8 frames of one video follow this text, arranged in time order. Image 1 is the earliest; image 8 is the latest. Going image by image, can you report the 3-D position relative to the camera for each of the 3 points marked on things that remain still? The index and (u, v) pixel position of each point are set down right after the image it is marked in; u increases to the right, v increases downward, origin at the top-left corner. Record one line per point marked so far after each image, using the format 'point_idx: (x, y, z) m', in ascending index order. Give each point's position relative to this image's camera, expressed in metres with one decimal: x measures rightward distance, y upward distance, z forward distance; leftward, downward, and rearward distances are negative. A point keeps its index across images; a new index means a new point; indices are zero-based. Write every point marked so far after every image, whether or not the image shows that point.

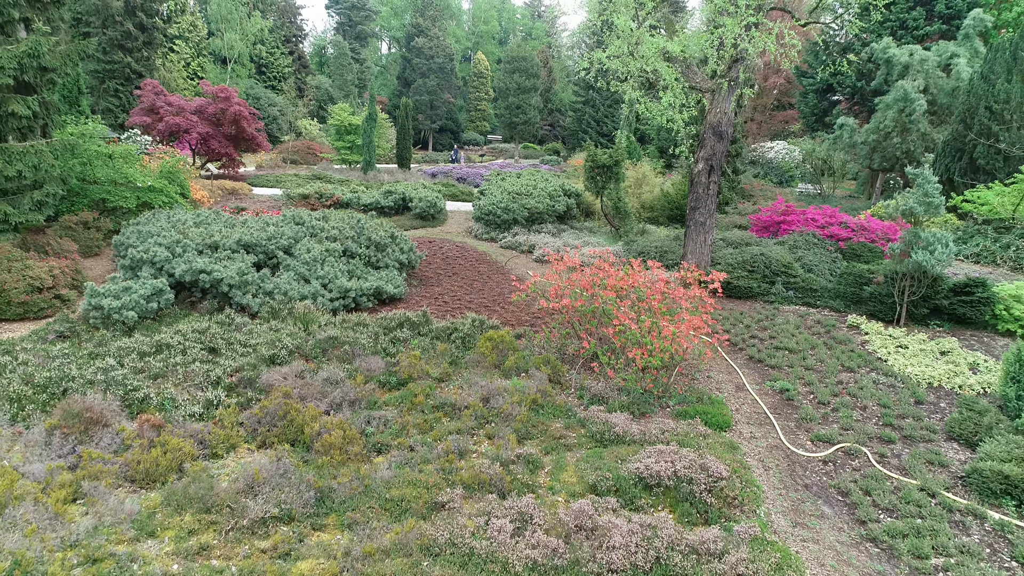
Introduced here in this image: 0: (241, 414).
0: (-2.5, -1.1, +4.7) m
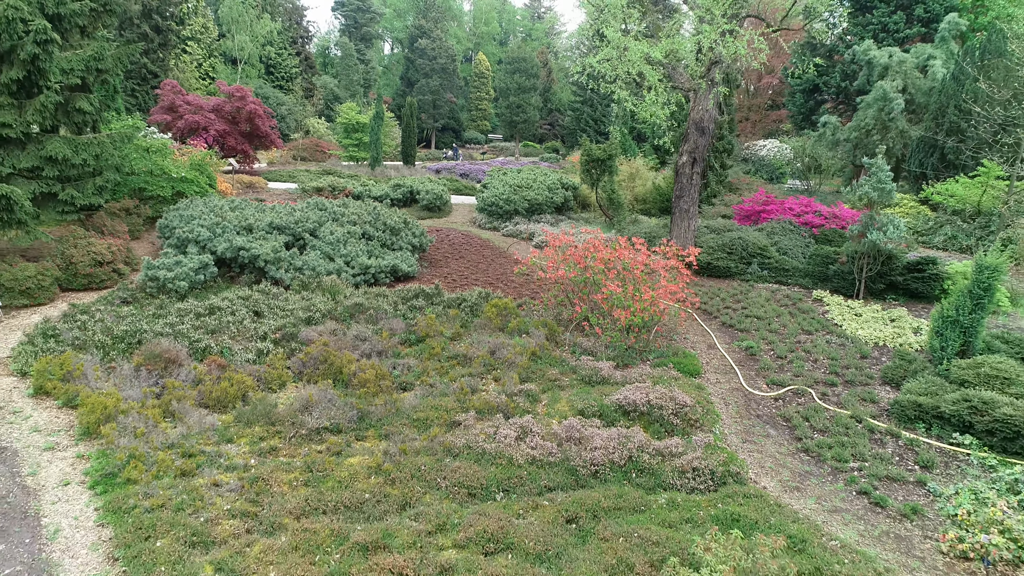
0: (-2.4, -0.8, +5.7) m
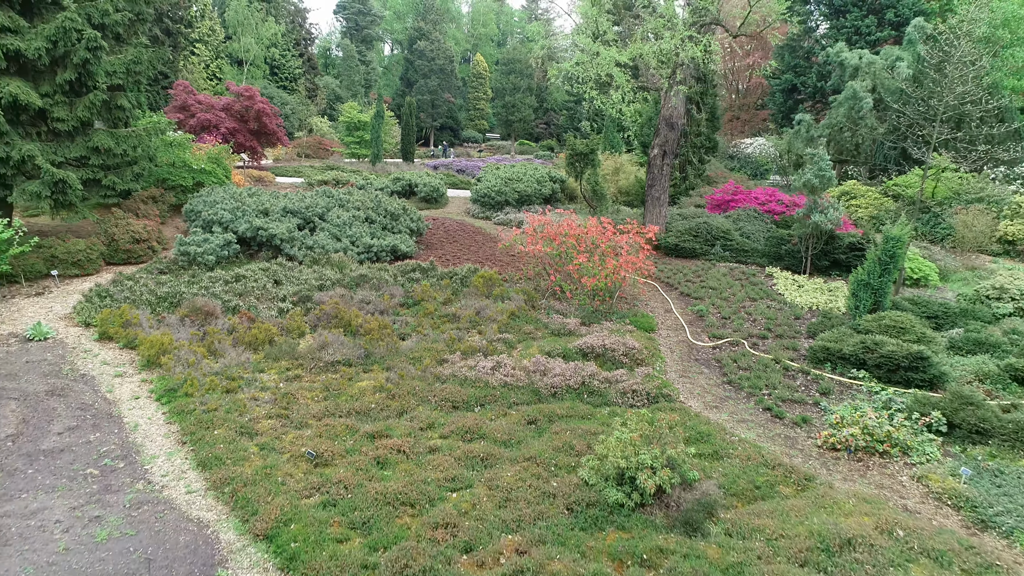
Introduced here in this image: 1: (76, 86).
0: (-2.7, -0.3, +6.7) m
1: (-6.8, +3.2, +8.1) m
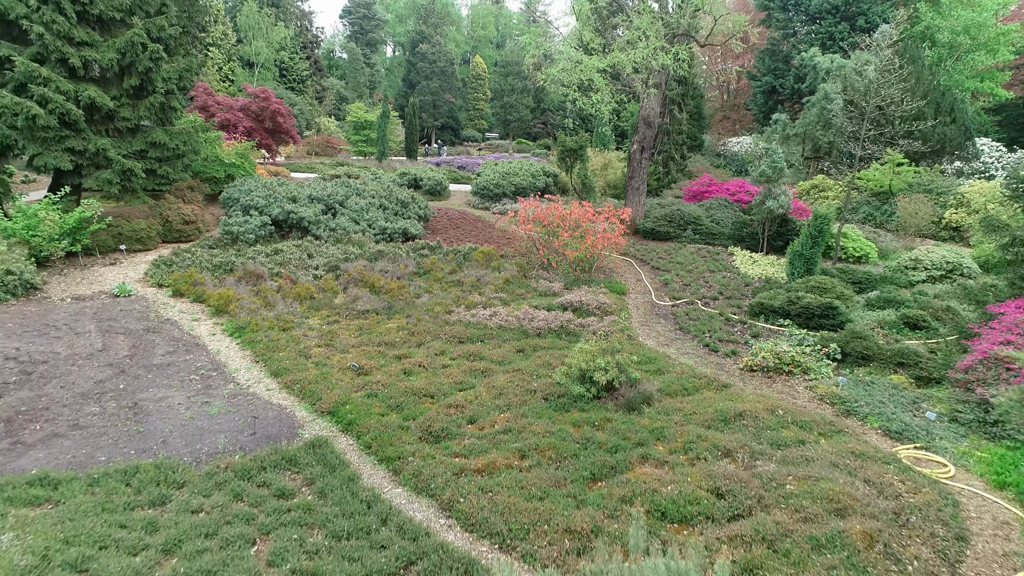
0: (-2.8, +0.2, +8.2) m
1: (-6.9, +3.6, +9.5) m
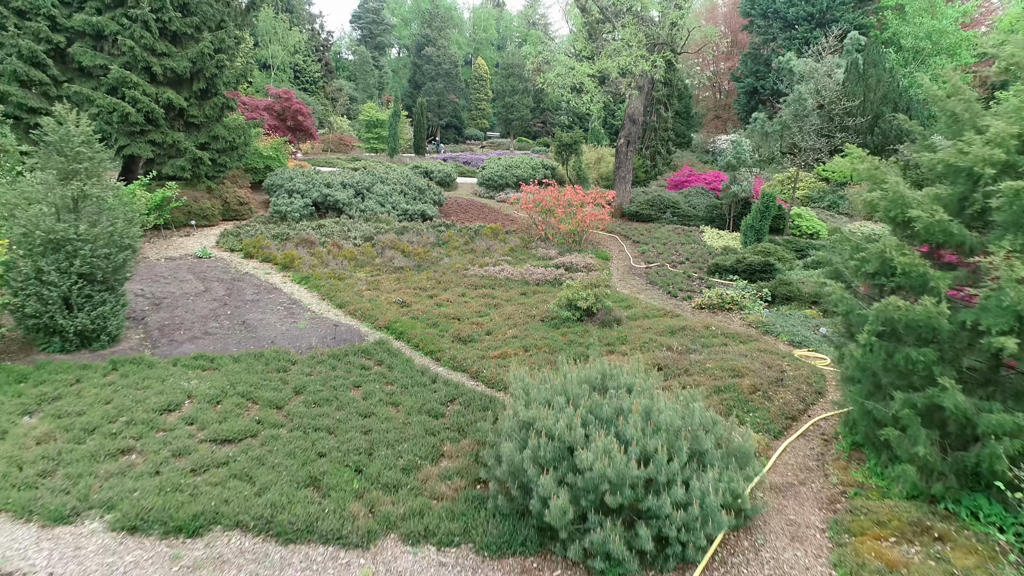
0: (-2.7, +0.8, +10.0) m
1: (-6.8, +4.3, +11.3) m
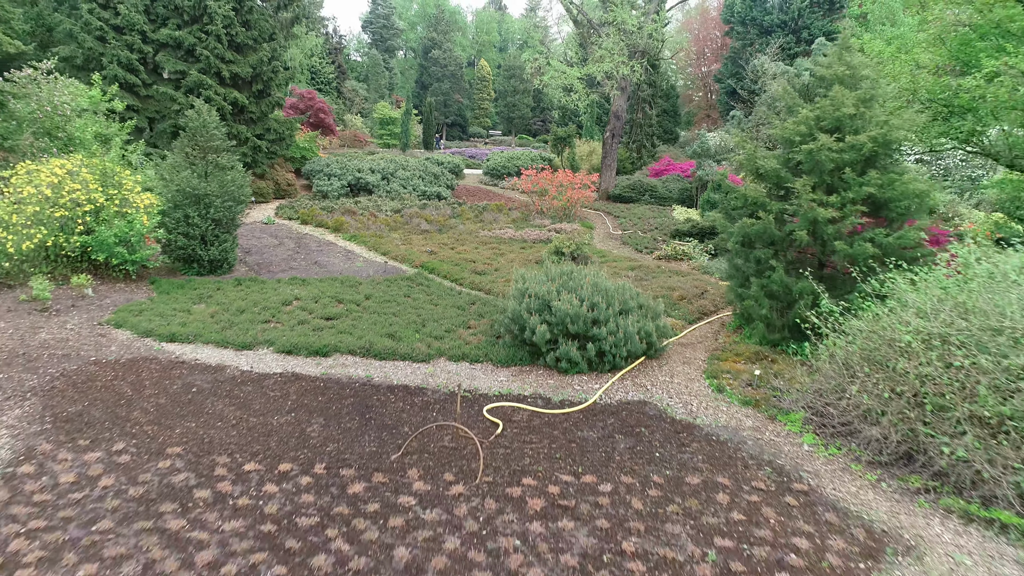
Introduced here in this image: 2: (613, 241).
0: (-2.6, +1.7, +12.4) m
1: (-6.8, +5.2, +13.7) m
2: (+2.3, +1.1, +11.7) m
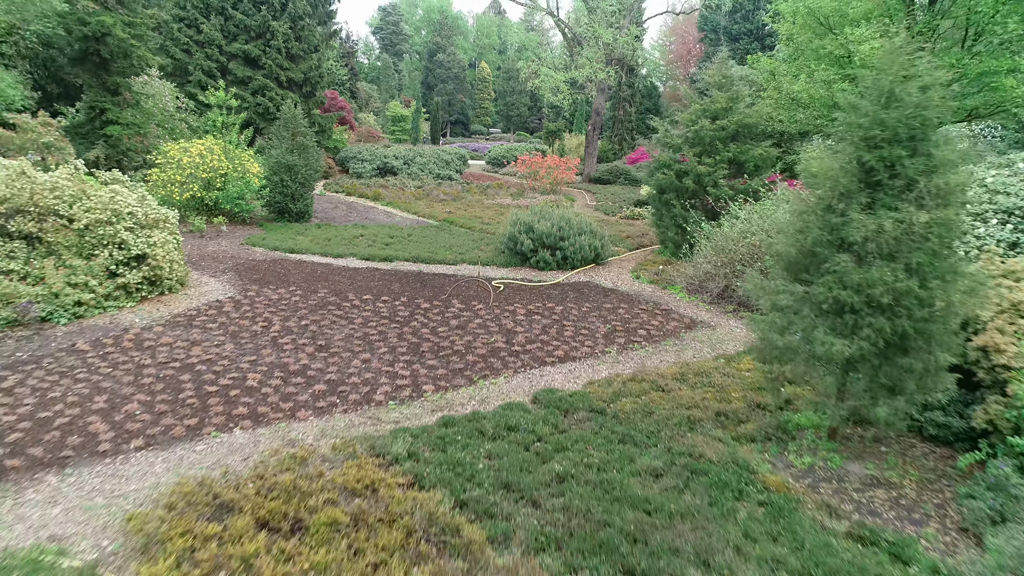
0: (-2.7, +3.0, +15.7) m
1: (-6.8, +6.4, +17.1) m
2: (+2.2, +2.3, +15.0) m
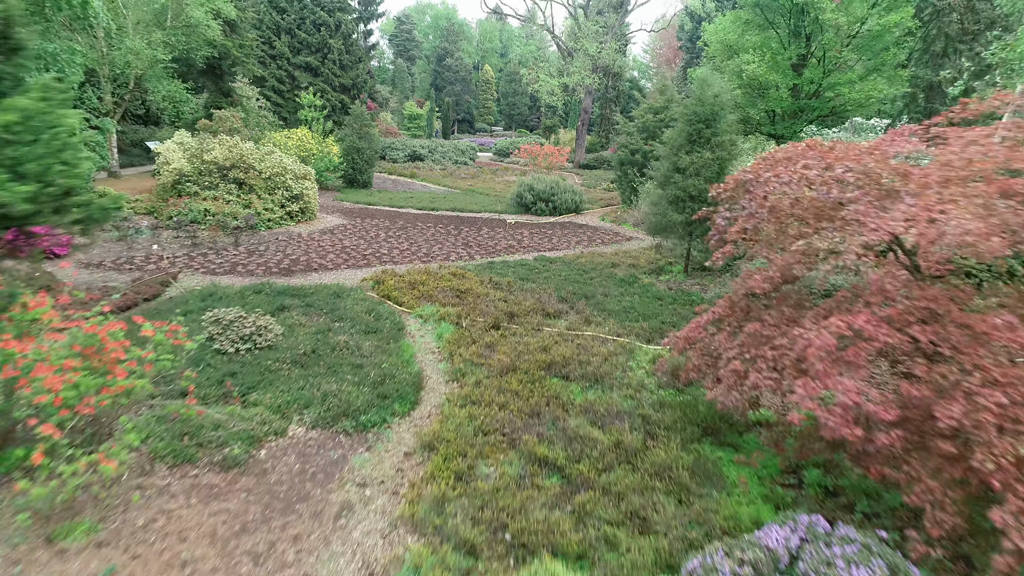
0: (-2.5, +4.5, +20.1) m
1: (-6.7, +8.0, +21.4) m
2: (+2.4, +3.9, +19.4) m
